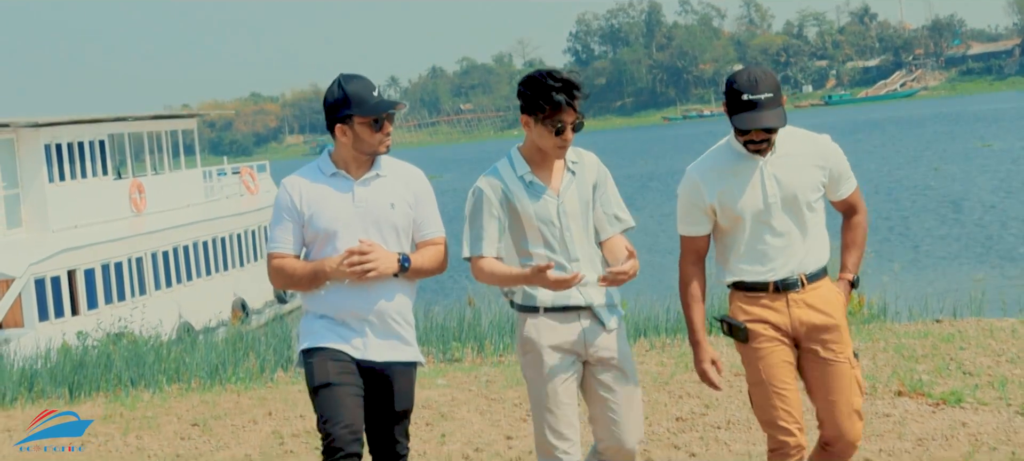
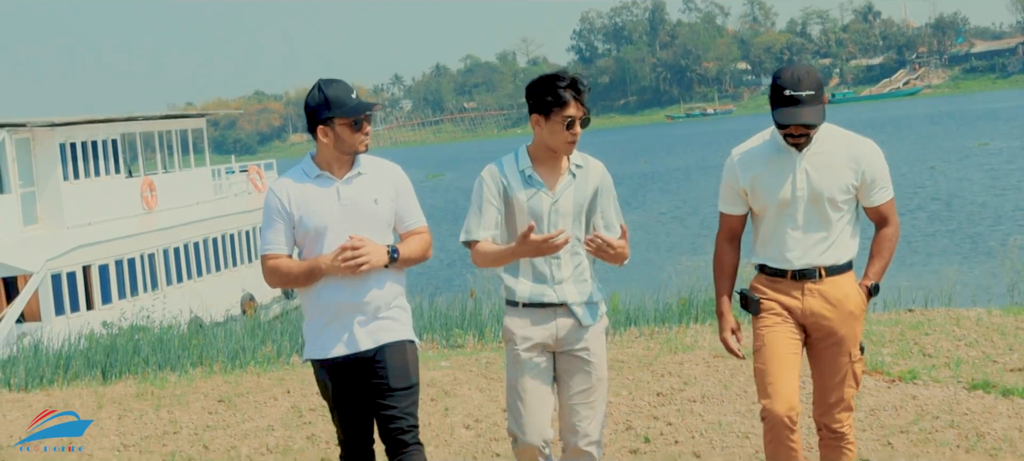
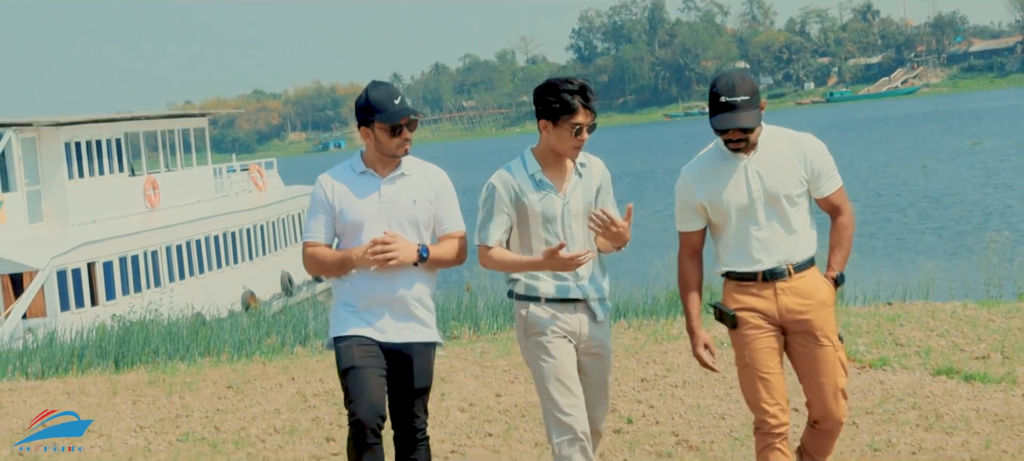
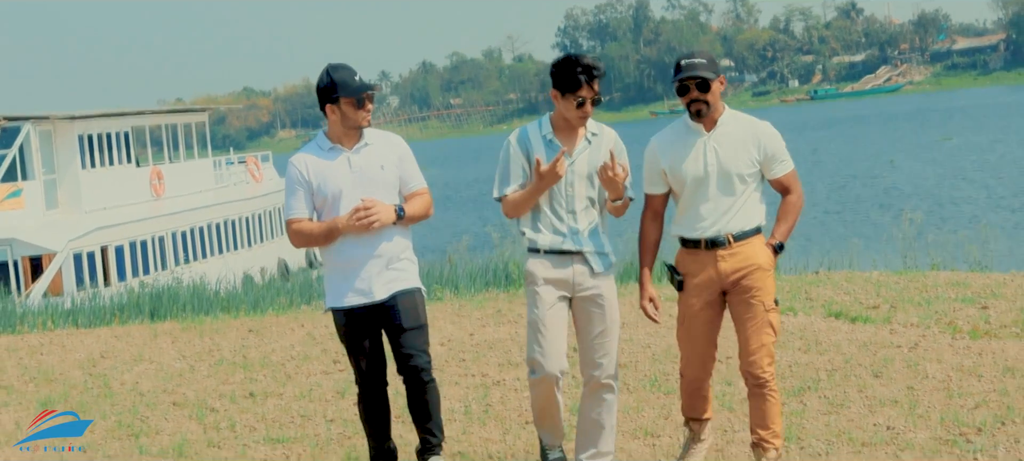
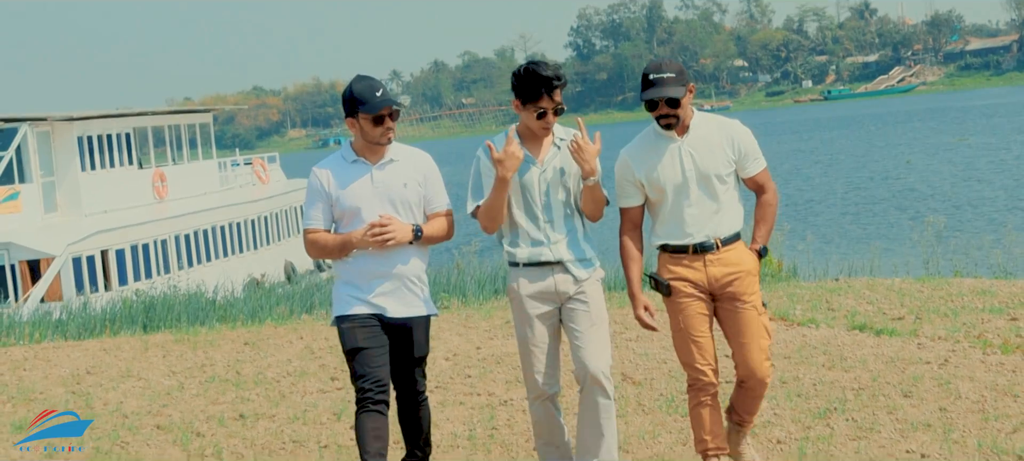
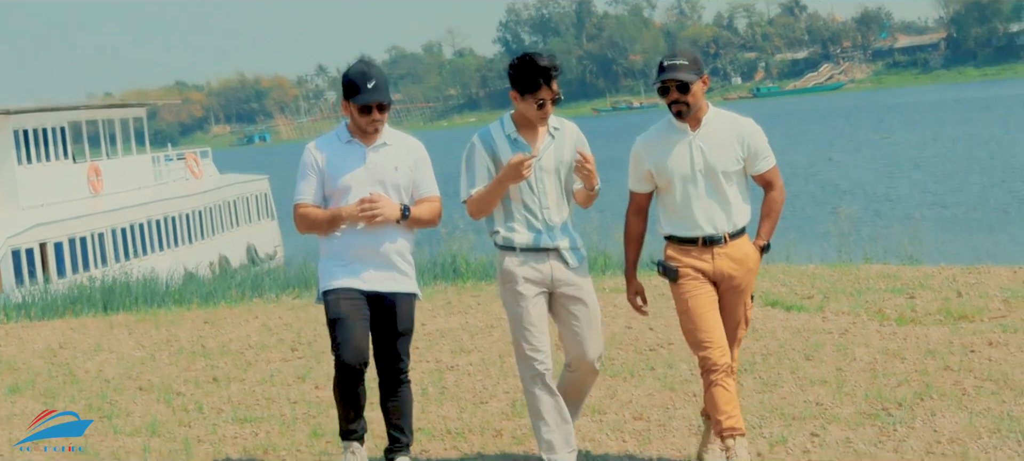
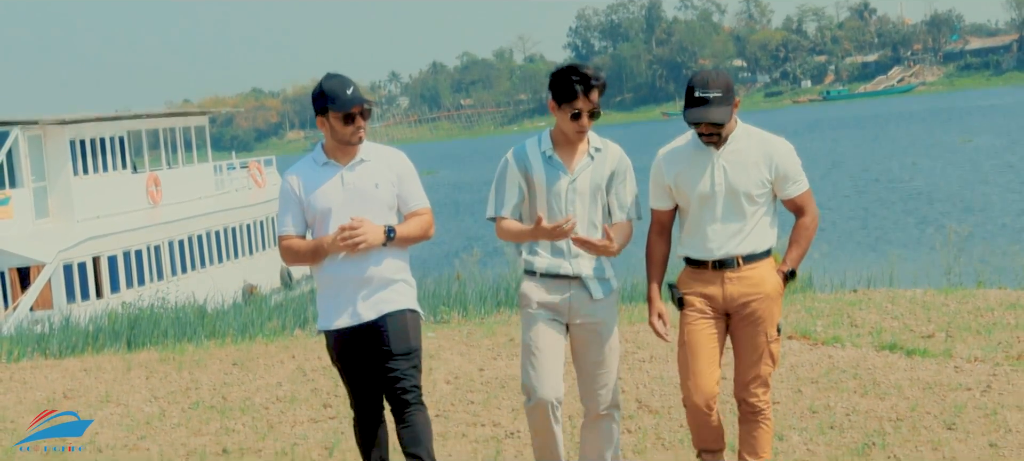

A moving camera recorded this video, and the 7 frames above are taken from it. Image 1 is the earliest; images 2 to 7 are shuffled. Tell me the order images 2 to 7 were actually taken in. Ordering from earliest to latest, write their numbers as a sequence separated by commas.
2, 3, 7, 5, 4, 6
